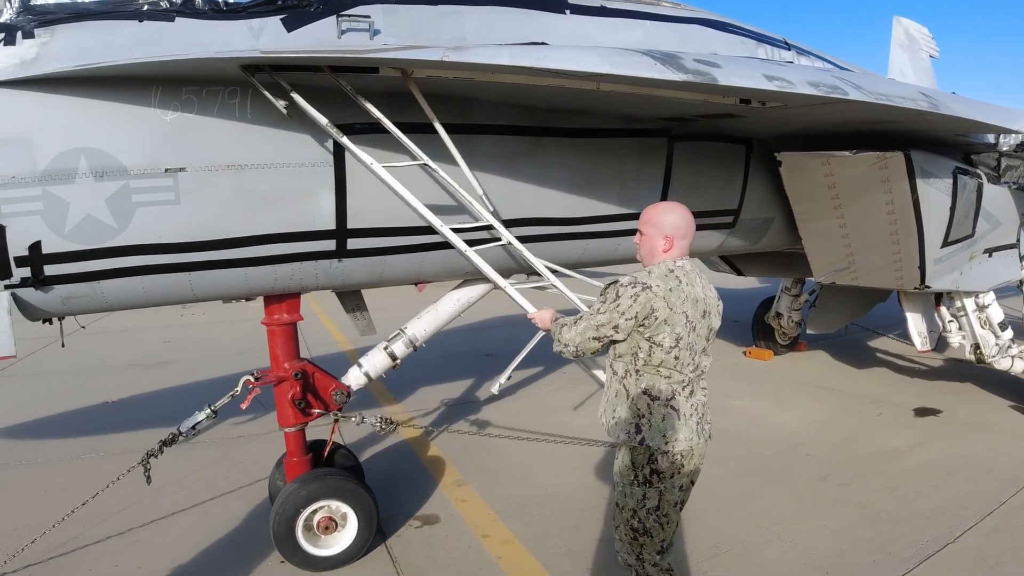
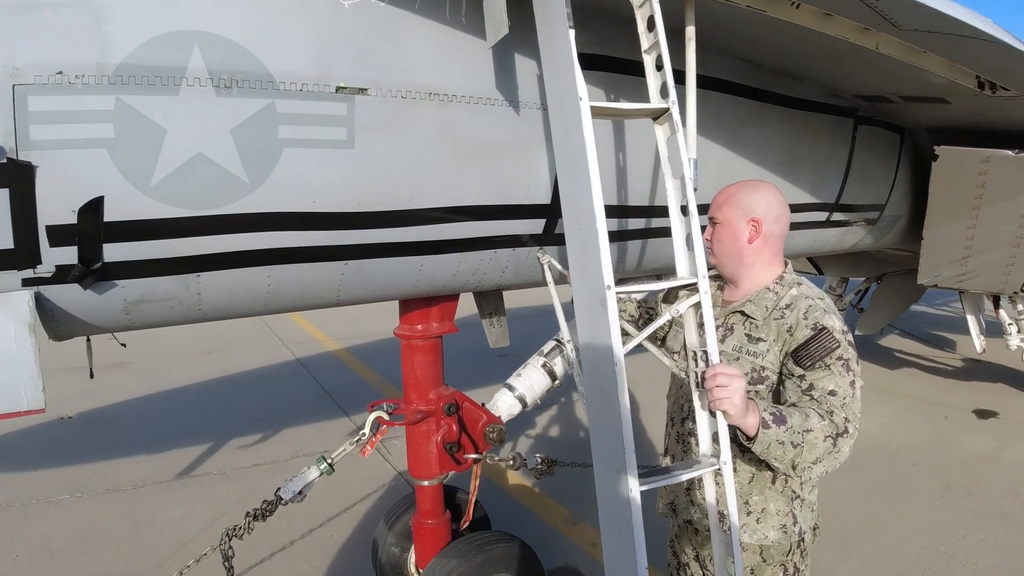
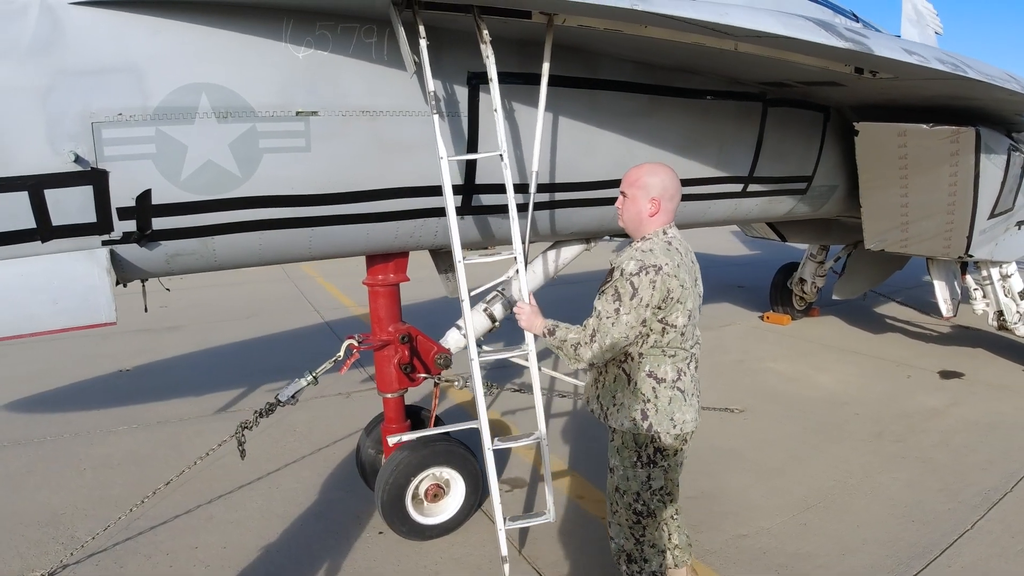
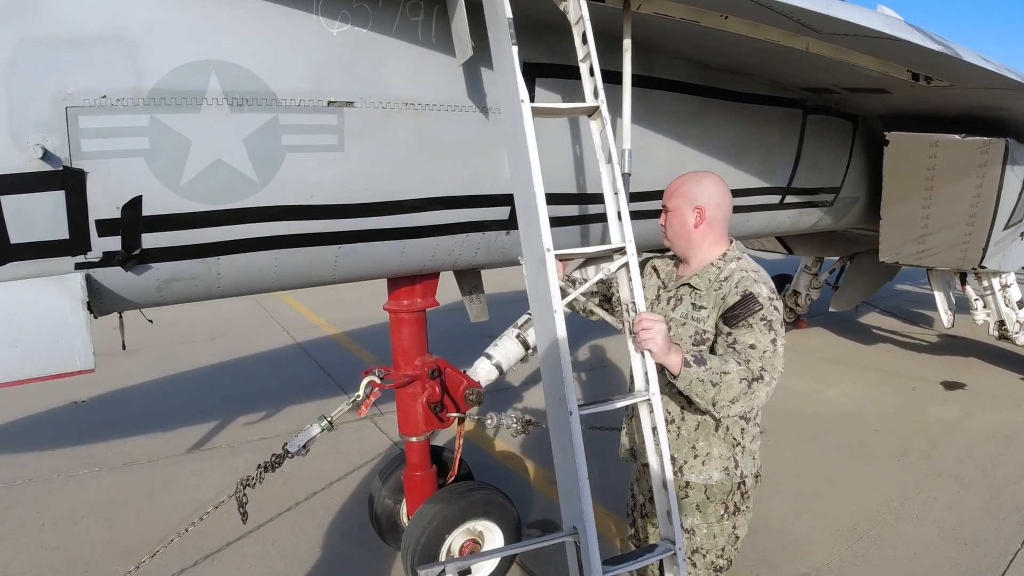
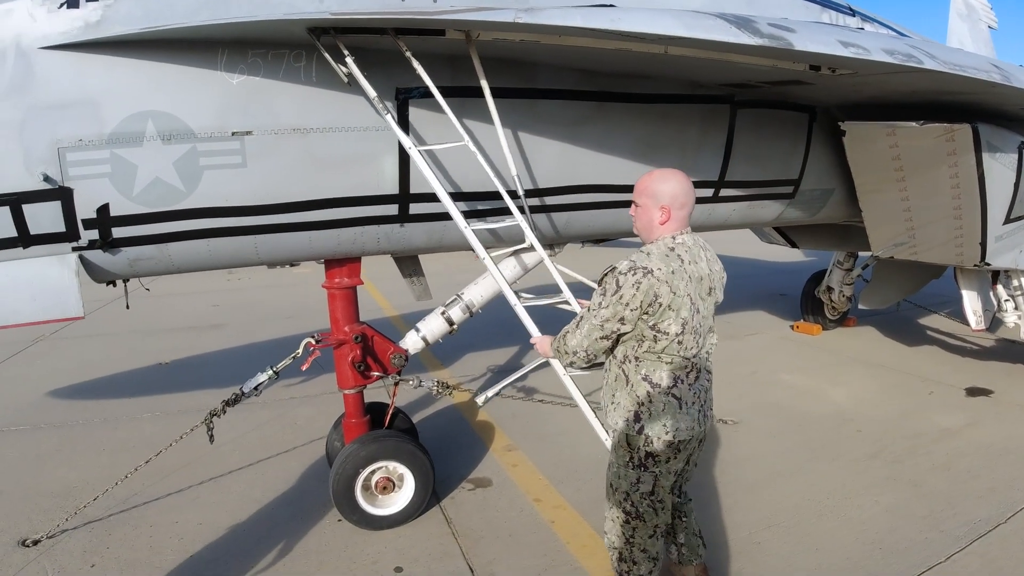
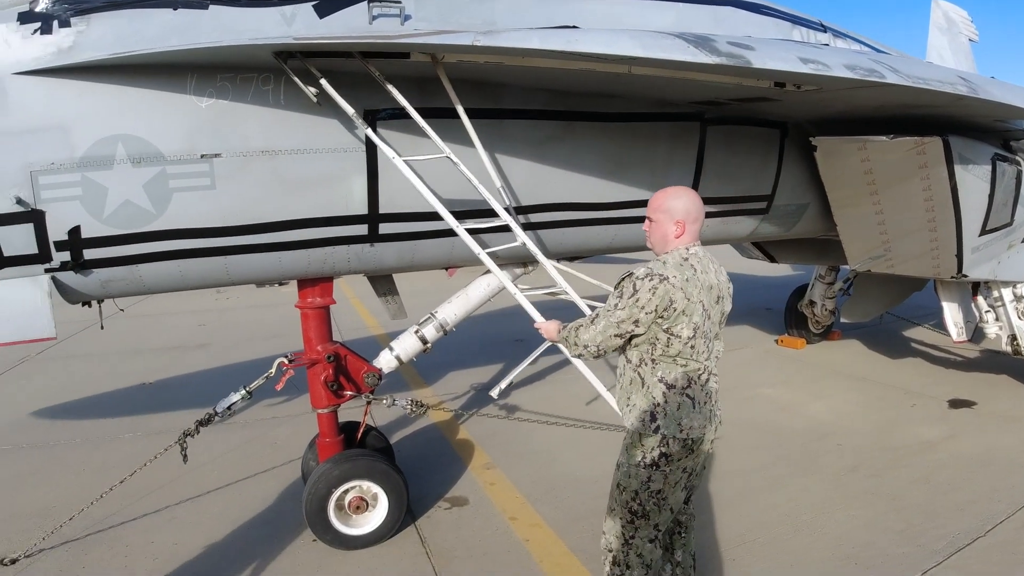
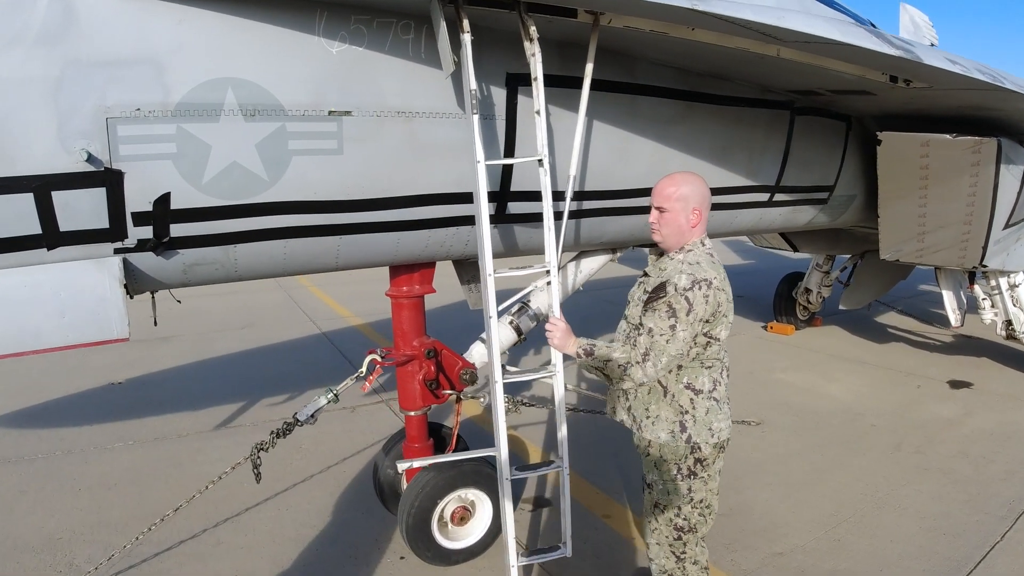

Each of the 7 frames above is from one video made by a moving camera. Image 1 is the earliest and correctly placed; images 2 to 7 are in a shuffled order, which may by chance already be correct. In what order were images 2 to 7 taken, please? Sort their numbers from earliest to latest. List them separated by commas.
6, 5, 3, 7, 4, 2
